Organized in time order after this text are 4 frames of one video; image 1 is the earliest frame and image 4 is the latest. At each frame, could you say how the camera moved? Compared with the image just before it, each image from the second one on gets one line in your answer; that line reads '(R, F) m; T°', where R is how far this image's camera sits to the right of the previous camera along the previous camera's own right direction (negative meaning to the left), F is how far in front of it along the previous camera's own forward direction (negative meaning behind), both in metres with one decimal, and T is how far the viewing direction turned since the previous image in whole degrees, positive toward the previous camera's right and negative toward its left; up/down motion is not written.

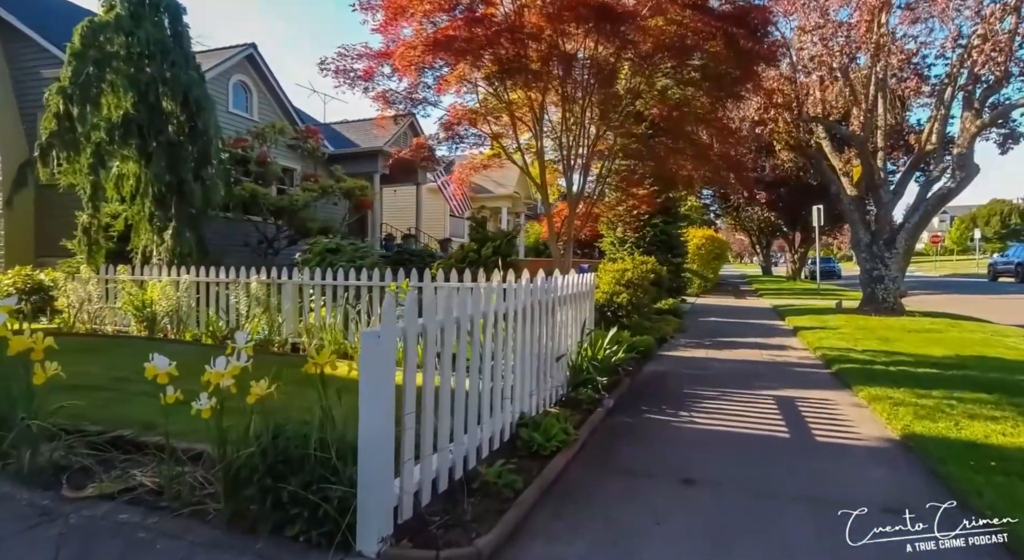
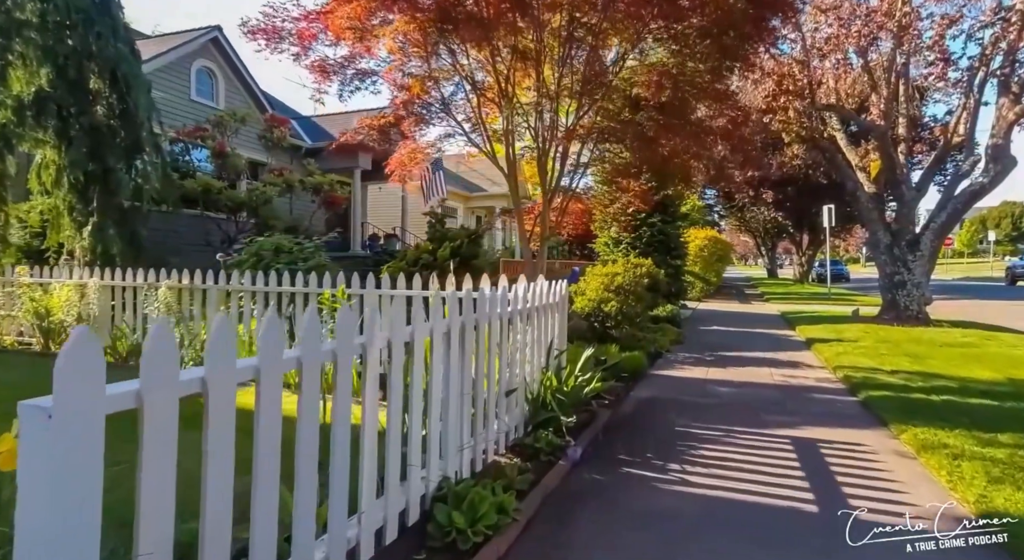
(+0.4, +1.4) m; 0°
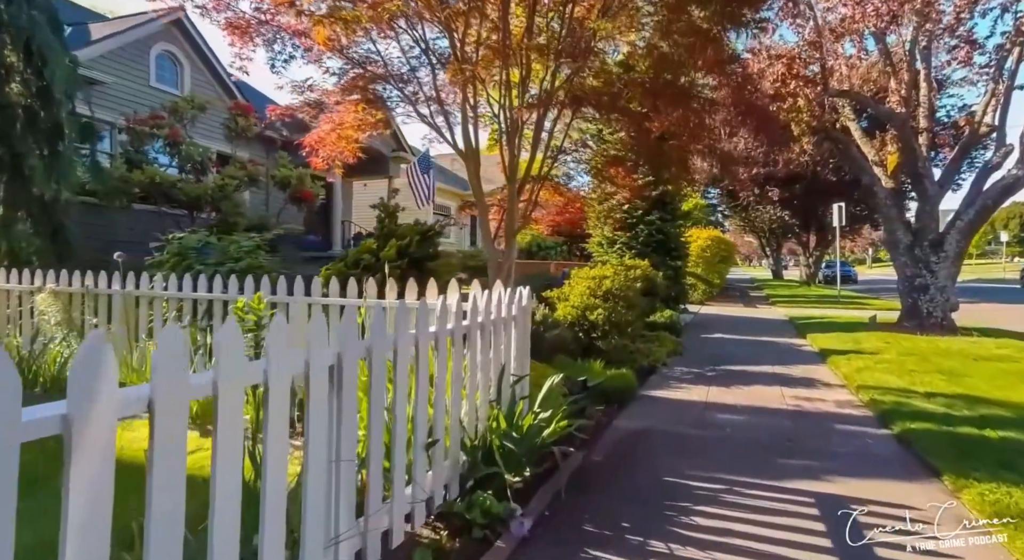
(+0.4, +1.2) m; 0°
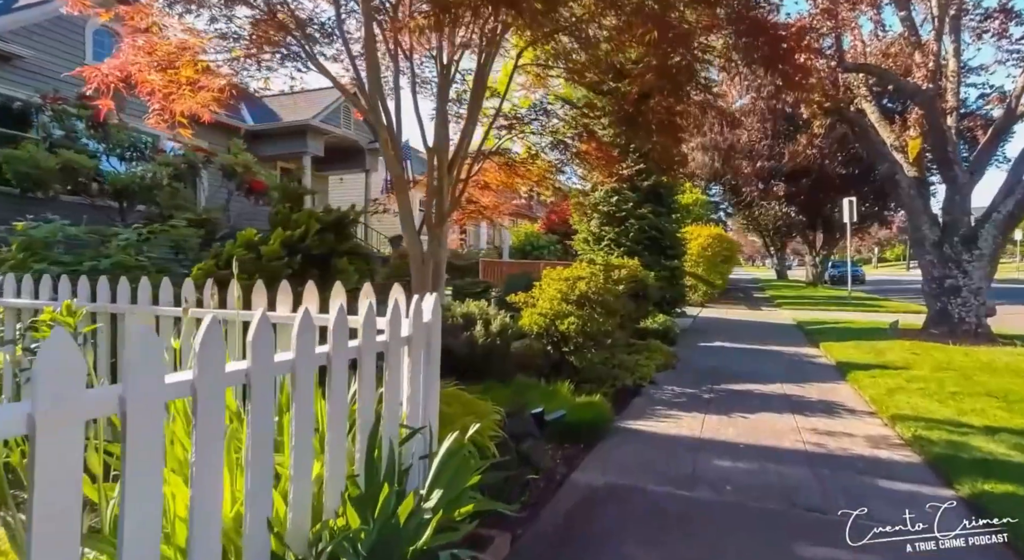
(+0.5, +1.5) m; 0°
